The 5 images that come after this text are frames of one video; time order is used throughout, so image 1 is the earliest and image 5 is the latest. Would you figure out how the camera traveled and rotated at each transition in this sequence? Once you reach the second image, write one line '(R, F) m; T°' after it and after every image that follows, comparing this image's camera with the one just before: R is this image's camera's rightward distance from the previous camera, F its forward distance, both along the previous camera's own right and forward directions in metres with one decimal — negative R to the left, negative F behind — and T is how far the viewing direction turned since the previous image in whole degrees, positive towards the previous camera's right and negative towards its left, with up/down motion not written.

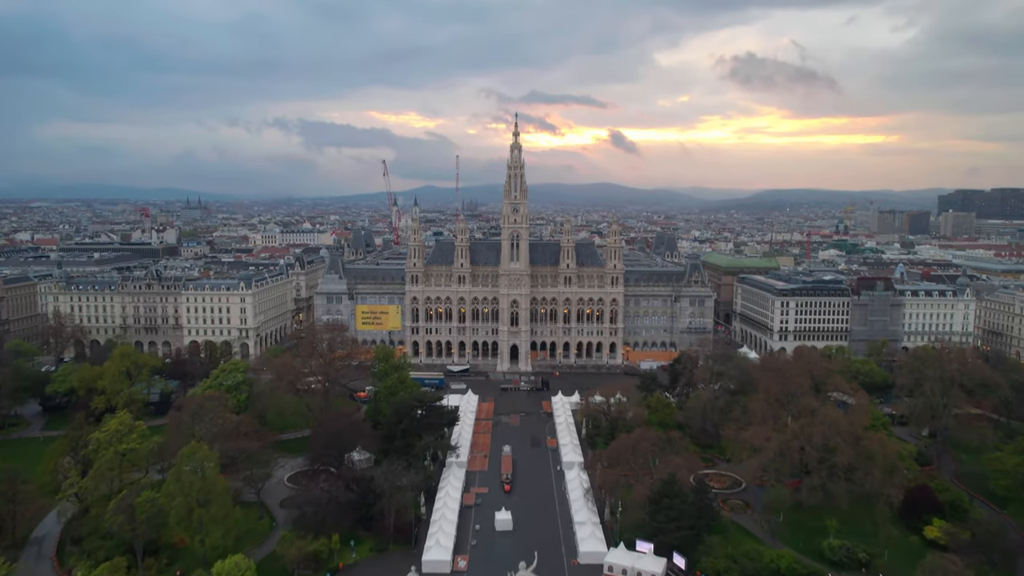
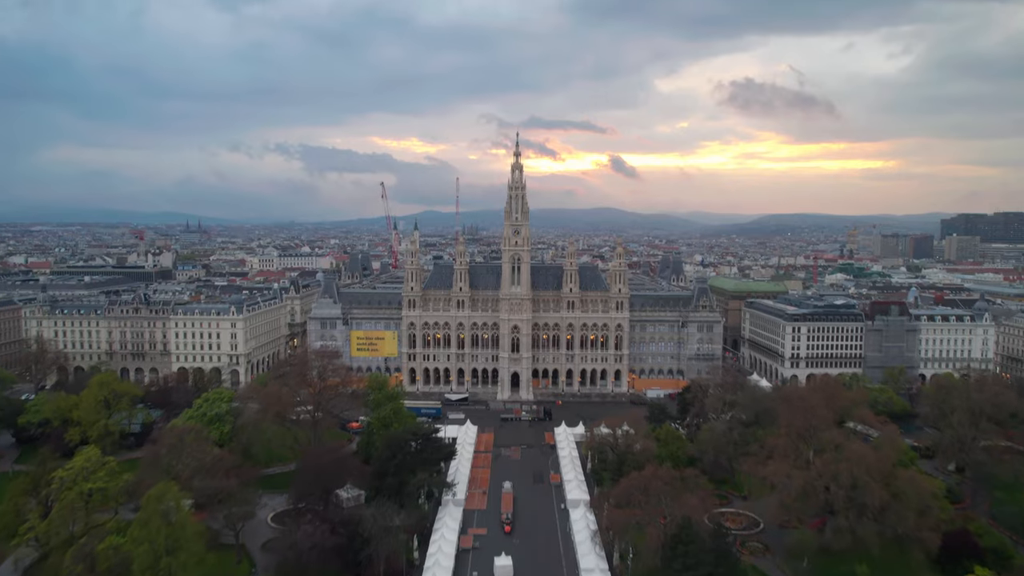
(0.0, +4.6) m; 0°
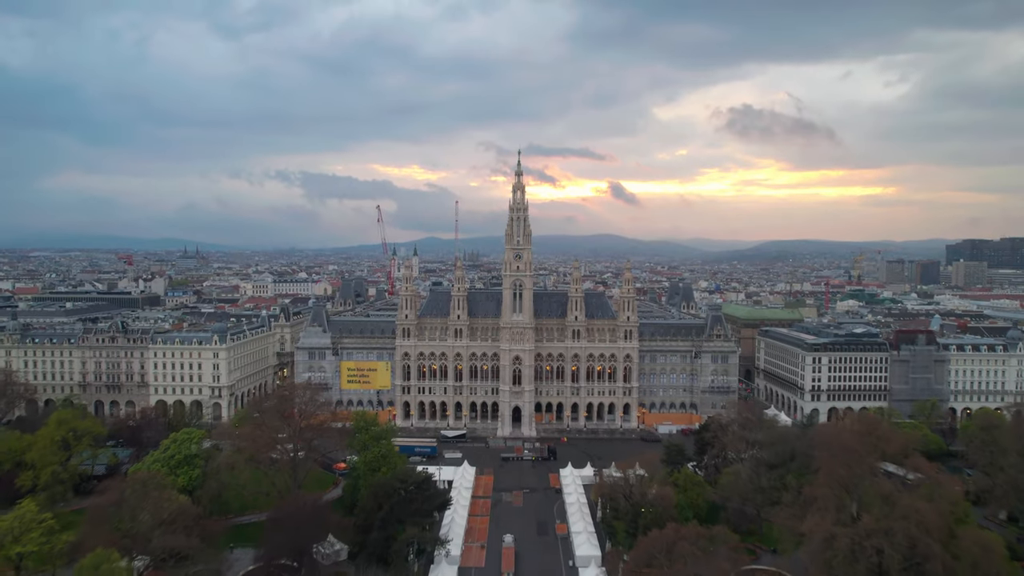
(-0.2, +7.7) m; 0°
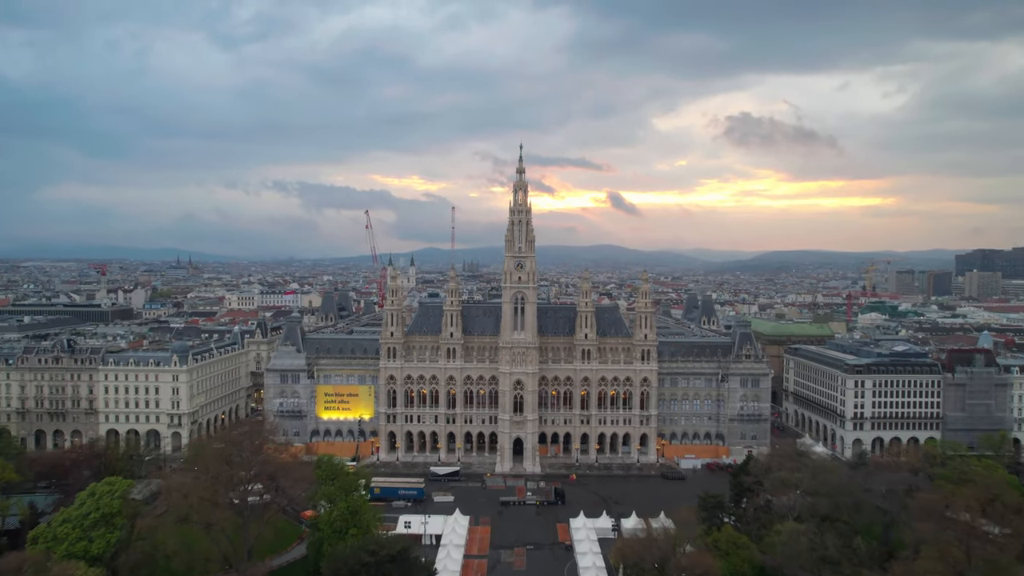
(-0.2, +14.3) m; 0°
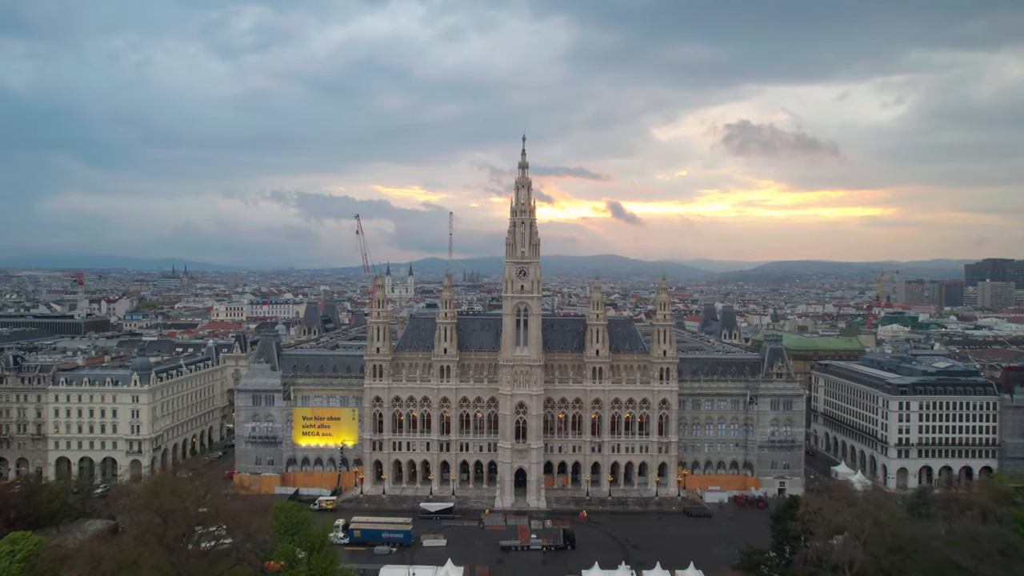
(-0.2, +11.4) m; 0°
